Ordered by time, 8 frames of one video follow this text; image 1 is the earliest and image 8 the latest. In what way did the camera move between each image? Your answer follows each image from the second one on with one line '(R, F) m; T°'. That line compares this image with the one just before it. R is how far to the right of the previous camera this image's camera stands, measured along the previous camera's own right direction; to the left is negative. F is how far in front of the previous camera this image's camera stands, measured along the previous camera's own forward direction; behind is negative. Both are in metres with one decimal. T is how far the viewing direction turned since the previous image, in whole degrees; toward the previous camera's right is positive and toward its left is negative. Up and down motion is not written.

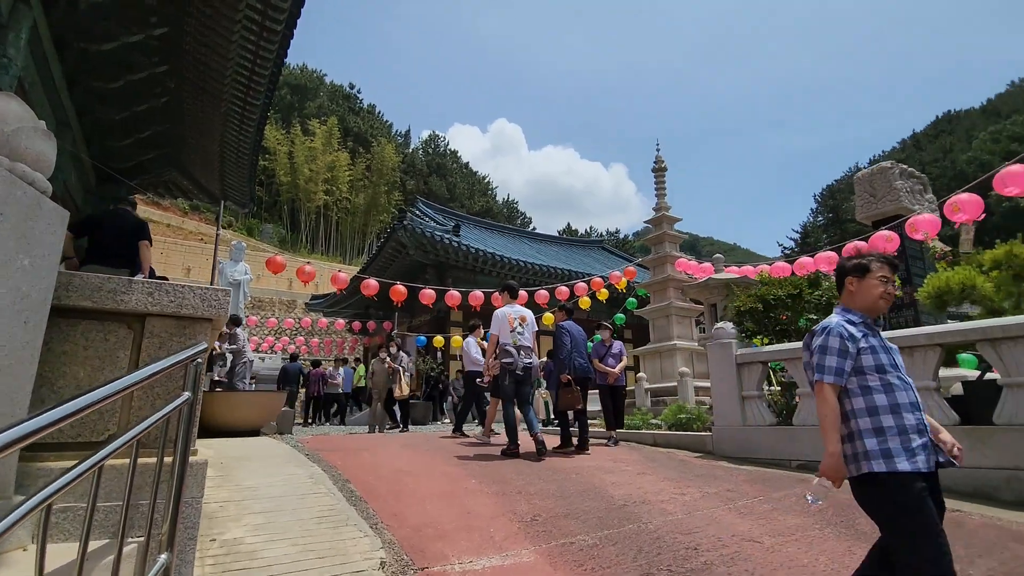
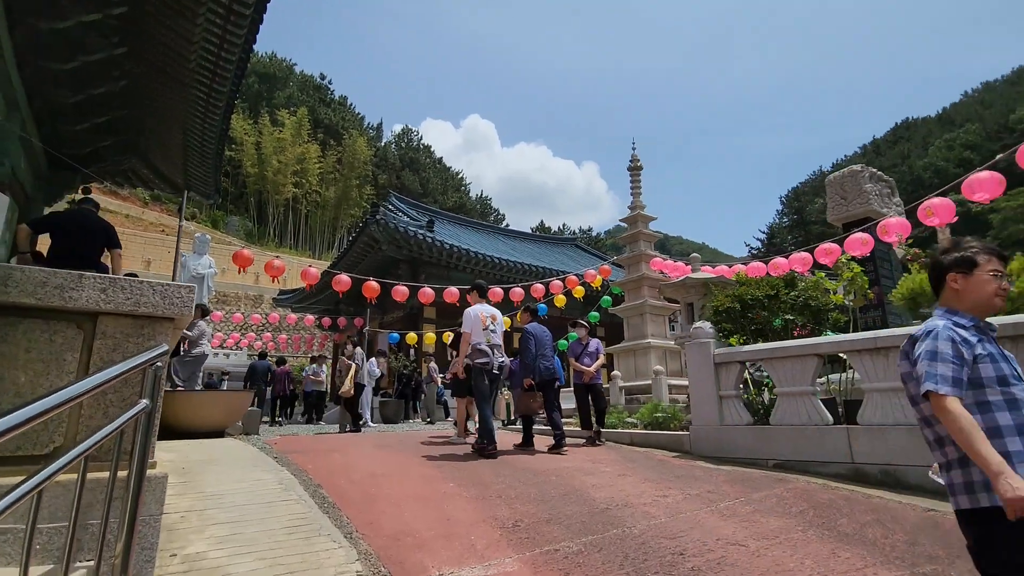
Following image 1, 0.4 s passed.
(-0.1, +0.1) m; +3°
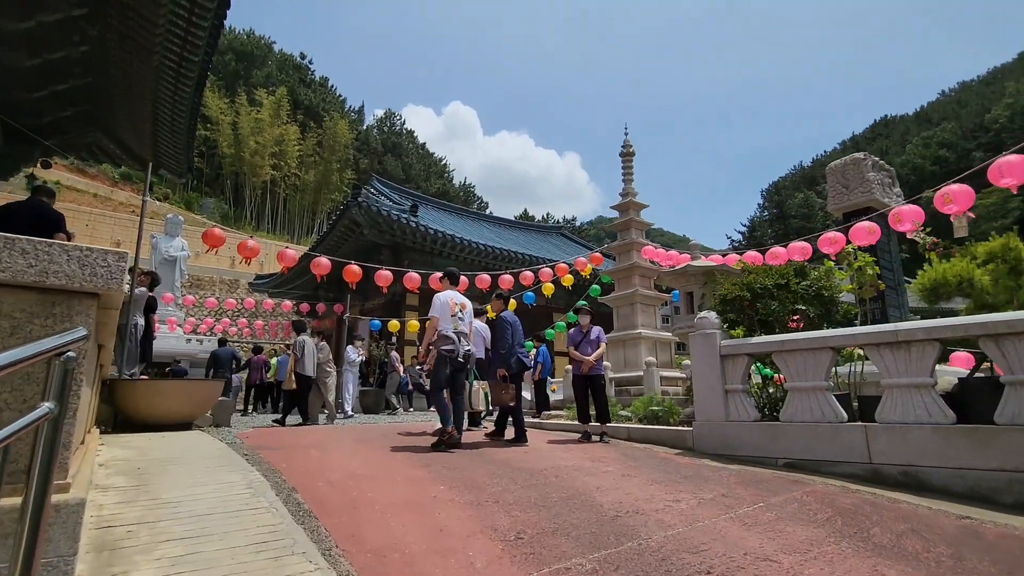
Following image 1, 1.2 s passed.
(-0.1, +0.3) m; +2°
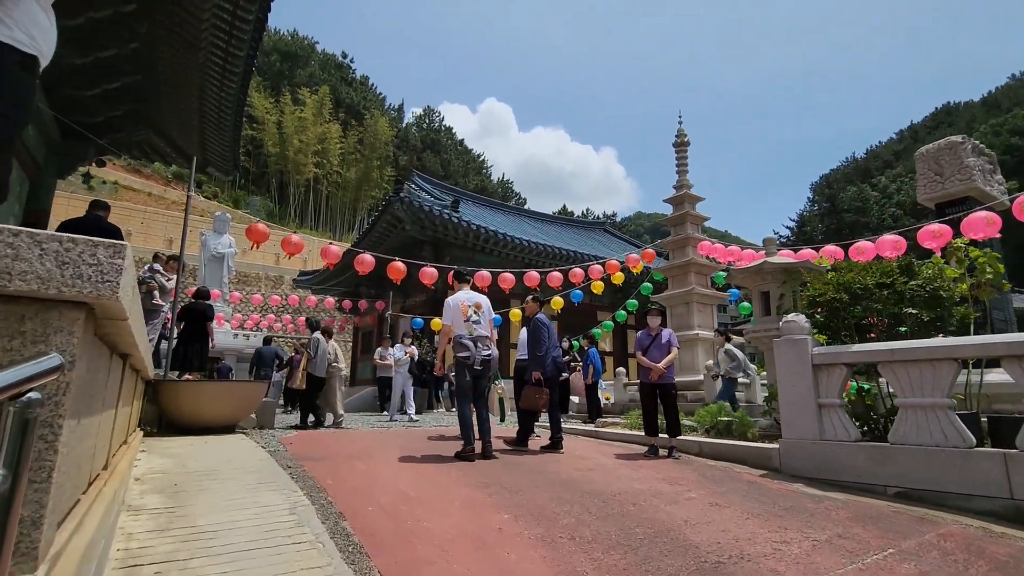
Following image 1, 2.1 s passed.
(-0.2, +0.4) m; -4°
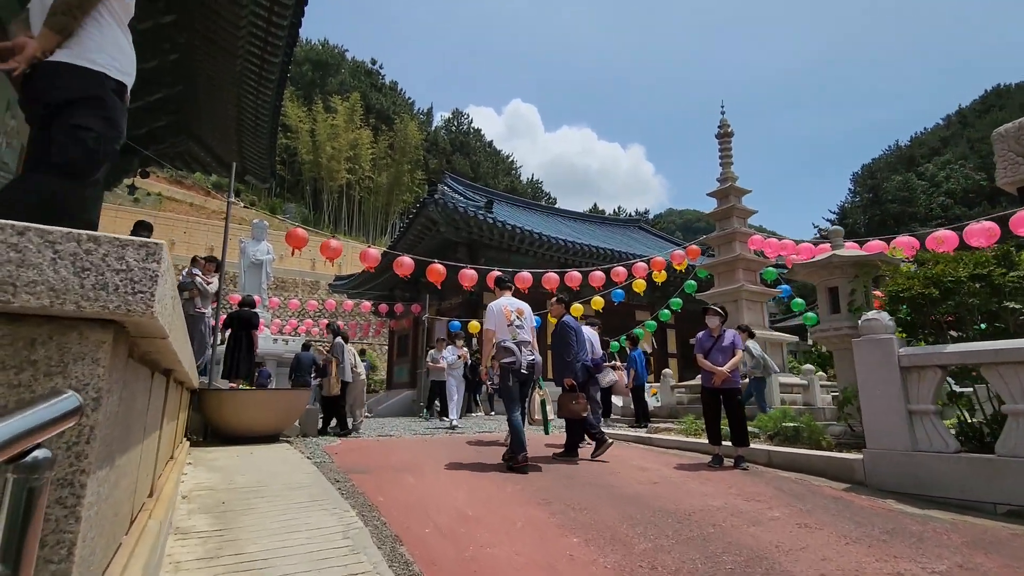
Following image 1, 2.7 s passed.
(-0.2, +0.2) m; -3°
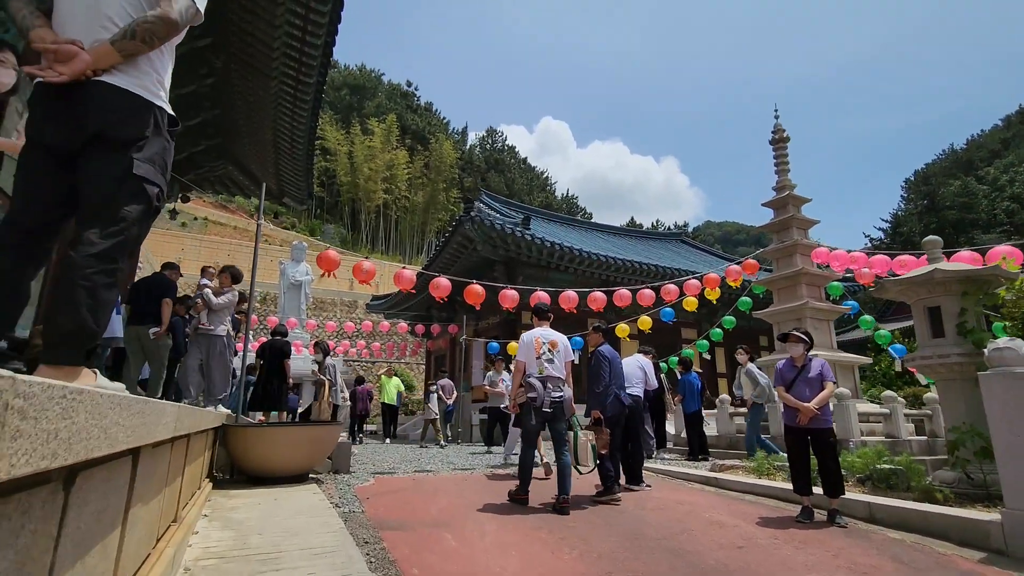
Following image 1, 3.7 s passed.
(-0.1, +0.4) m; -4°
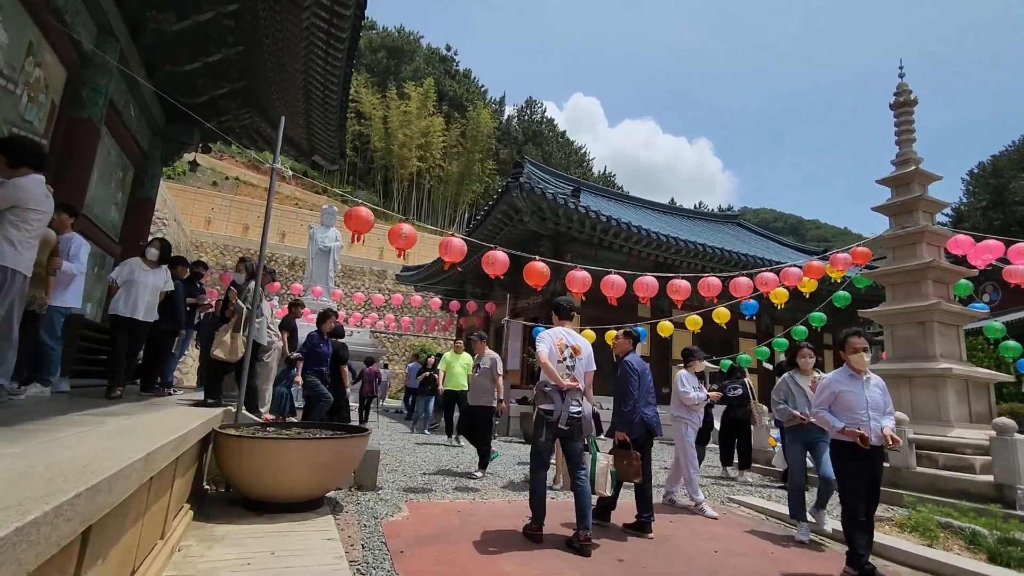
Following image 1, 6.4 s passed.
(-0.4, +1.2) m; -3°
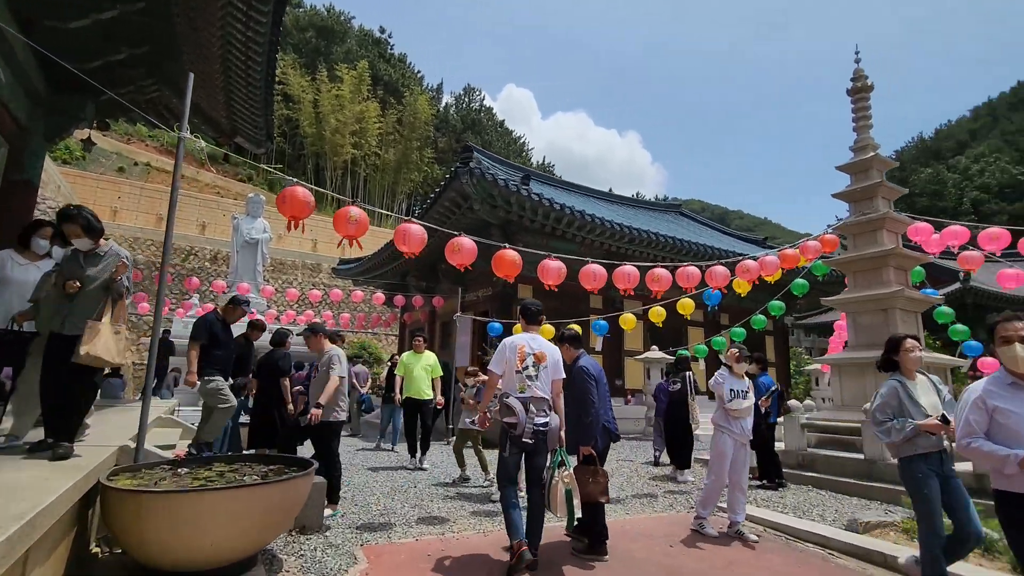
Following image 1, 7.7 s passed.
(-0.2, +0.6) m; +7°
